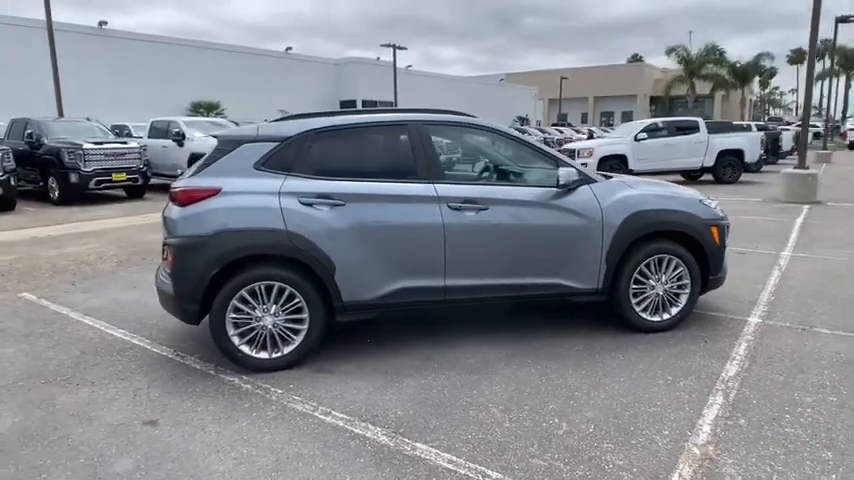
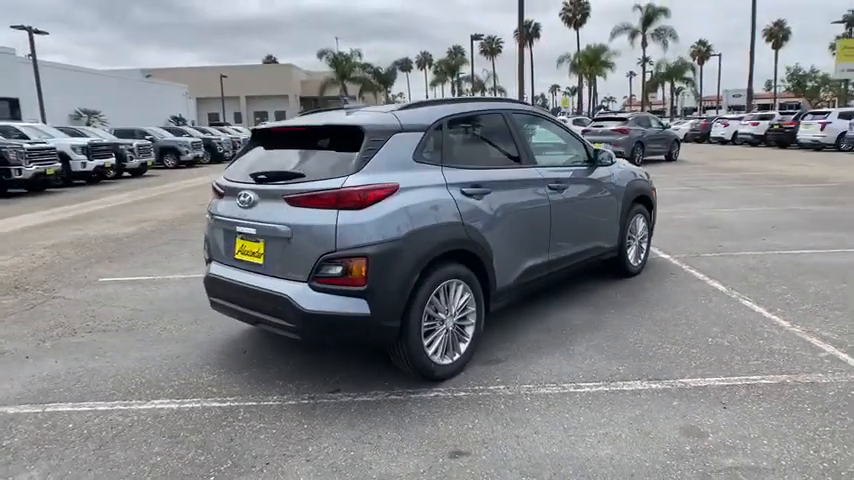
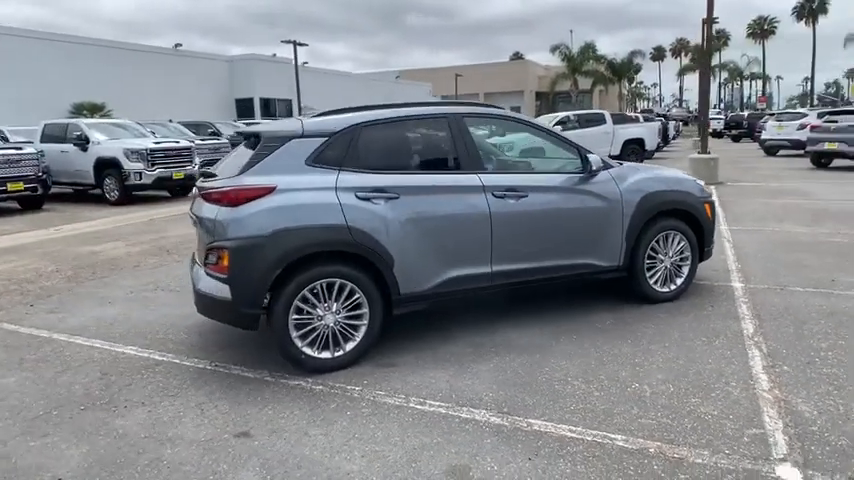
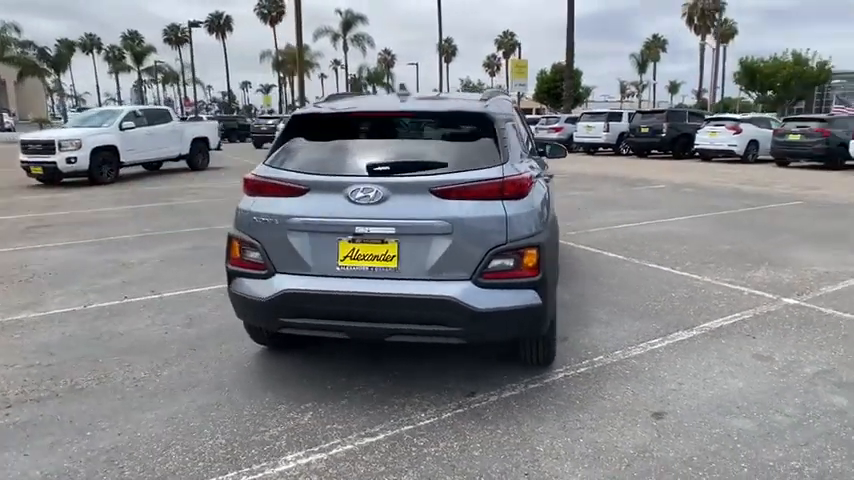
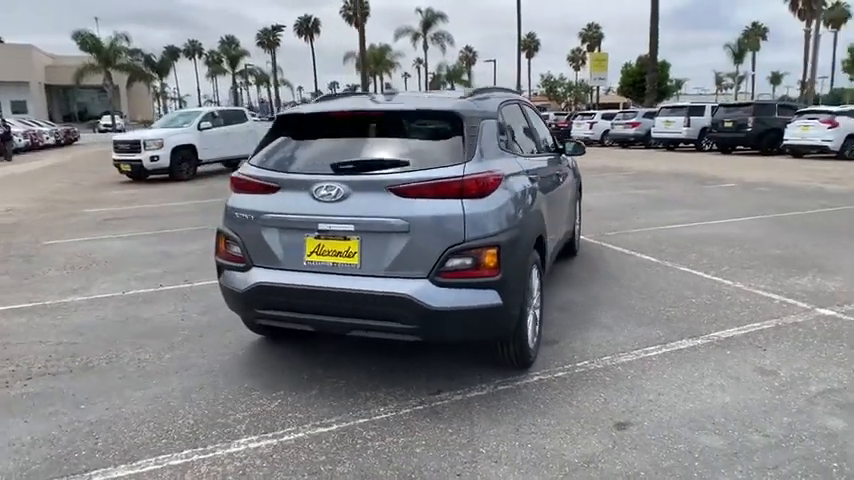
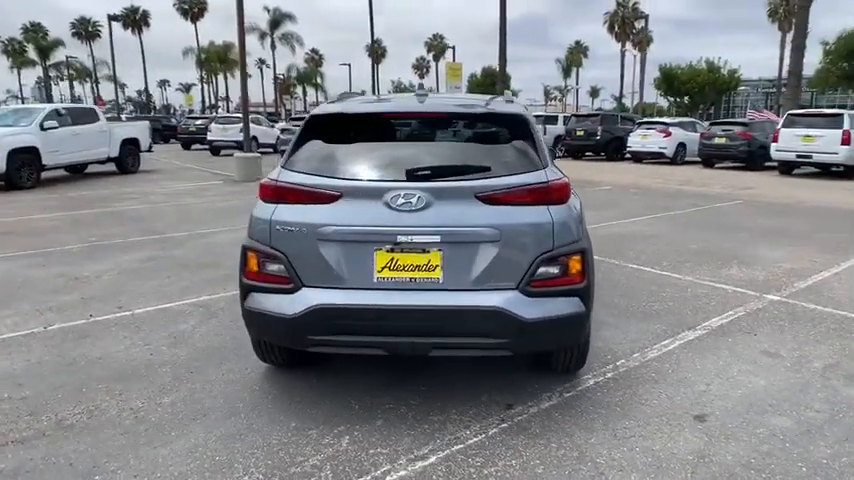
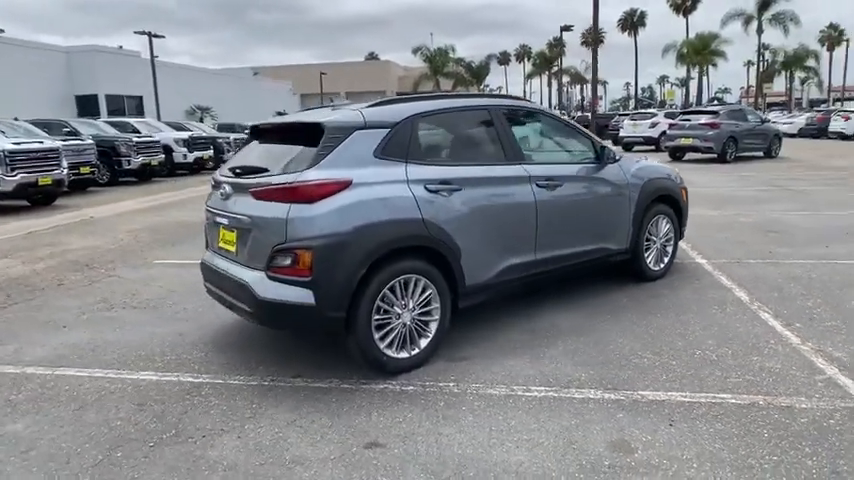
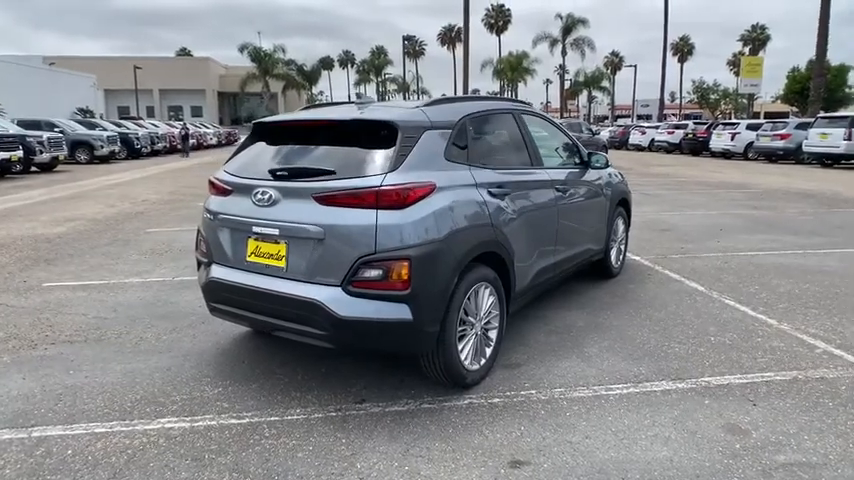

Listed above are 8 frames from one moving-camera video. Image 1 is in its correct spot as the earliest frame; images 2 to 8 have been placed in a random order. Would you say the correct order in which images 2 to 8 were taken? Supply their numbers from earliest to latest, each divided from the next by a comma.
3, 7, 2, 8, 5, 4, 6
